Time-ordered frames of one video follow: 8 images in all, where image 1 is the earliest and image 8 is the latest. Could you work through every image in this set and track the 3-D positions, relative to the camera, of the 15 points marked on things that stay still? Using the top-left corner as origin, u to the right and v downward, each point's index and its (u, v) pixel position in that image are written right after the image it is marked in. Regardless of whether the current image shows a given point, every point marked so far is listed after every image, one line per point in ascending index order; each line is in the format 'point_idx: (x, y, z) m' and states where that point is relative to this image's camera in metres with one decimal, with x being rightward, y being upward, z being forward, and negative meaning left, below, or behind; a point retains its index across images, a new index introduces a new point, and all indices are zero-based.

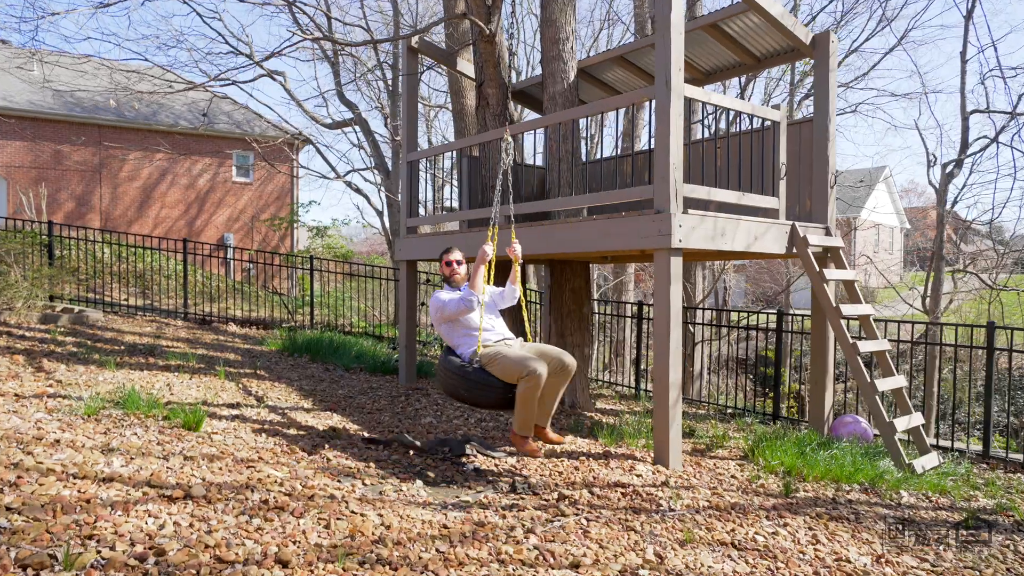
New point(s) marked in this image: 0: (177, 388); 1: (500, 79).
0: (-3.0, -0.9, +5.8) m
1: (-0.1, +2.5, +7.9) m
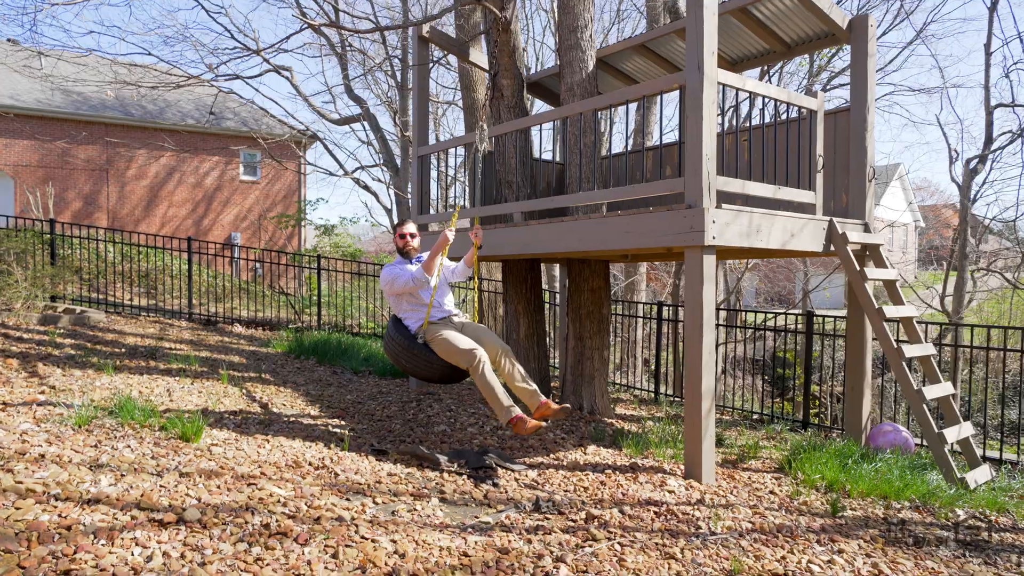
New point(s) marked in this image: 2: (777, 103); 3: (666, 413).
0: (-2.8, -0.9, +5.5) m
1: (0.0, +2.5, +7.5) m
2: (+2.1, +1.5, +5.3) m
3: (+1.8, -1.4, +7.5) m
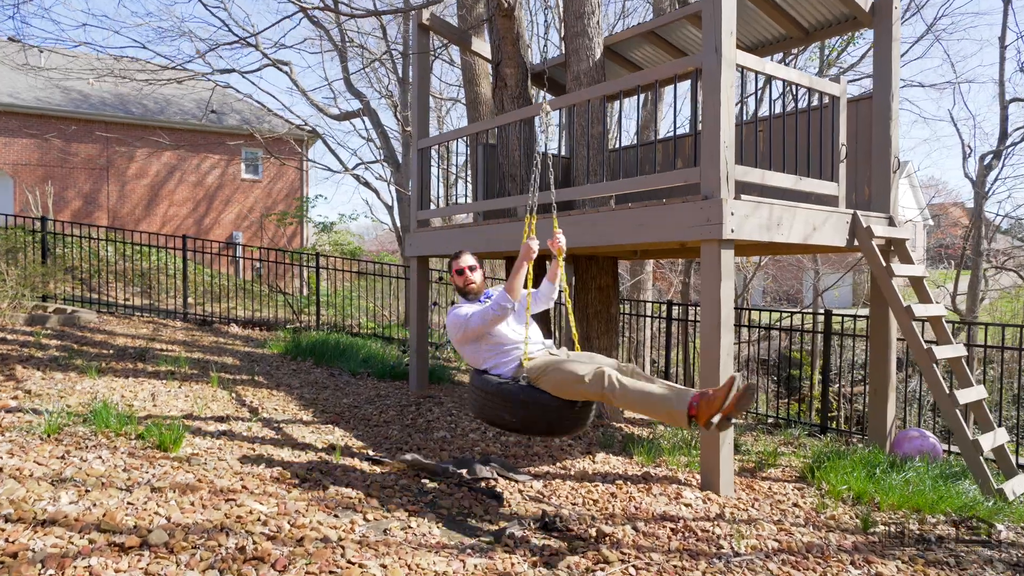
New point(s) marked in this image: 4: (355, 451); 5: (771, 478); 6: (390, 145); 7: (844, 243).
0: (-2.8, -0.9, +5.2) m
1: (+0.1, +2.5, +7.2) m
2: (+2.2, +1.5, +4.9) m
3: (+1.8, -1.4, +7.1) m
4: (-1.1, -1.1, +4.6) m
5: (+1.9, -1.4, +4.9) m
6: (-2.4, +2.9, +13.1) m
7: (+2.6, +0.4, +5.1) m
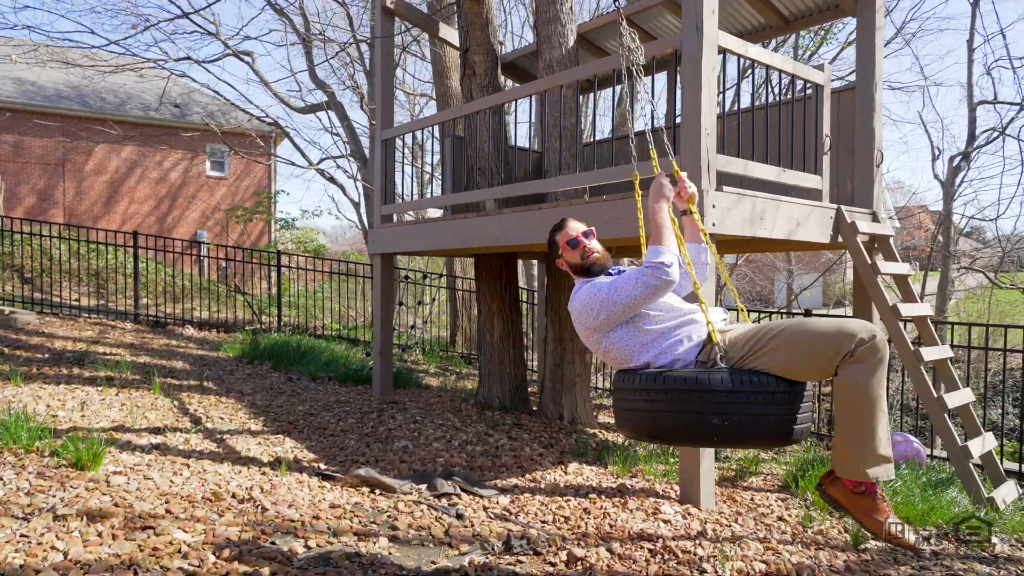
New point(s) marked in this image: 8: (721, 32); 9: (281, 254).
0: (-3.0, -0.9, +4.7) m
1: (-0.2, +2.6, +6.9) m
2: (+1.9, +1.5, +4.7) m
3: (+1.5, -1.4, +6.8) m
4: (-1.3, -1.1, +4.2) m
5: (+1.7, -1.4, +4.6) m
6: (-3.0, +2.9, +12.6) m
7: (+2.4, +0.4, +4.9) m
8: (+1.3, +1.7, +4.2) m
9: (-4.0, +0.6, +11.4) m
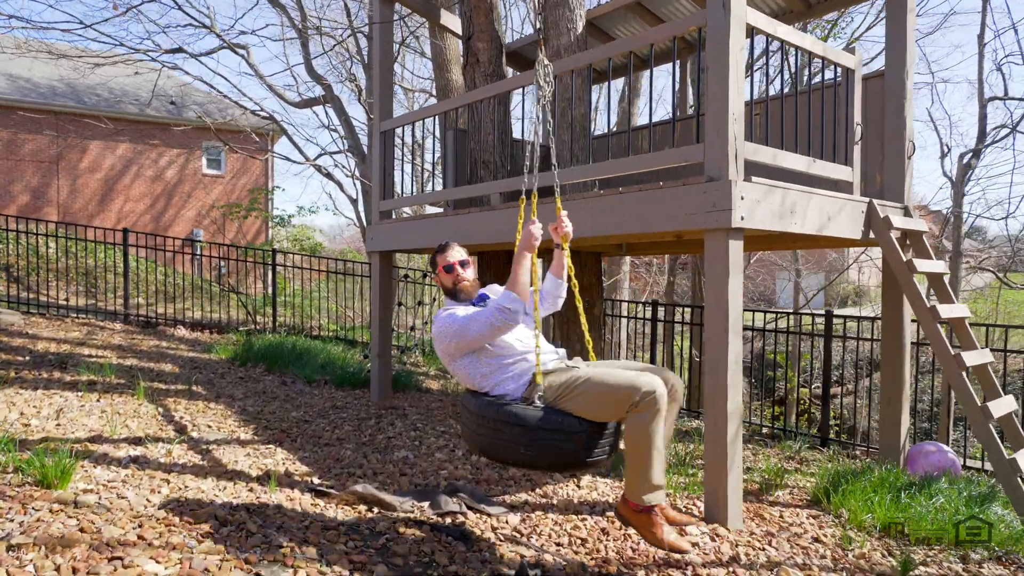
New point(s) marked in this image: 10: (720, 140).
0: (-3.0, -0.9, +4.4) m
1: (-0.2, +2.6, +6.5) m
2: (+2.0, +1.5, +4.3) m
3: (+1.5, -1.4, +6.5) m
4: (-1.3, -1.1, +3.9) m
5: (+1.8, -1.4, +4.3) m
6: (-2.9, +2.9, +12.3) m
7: (+2.4, +0.4, +4.5) m
8: (+1.4, +1.7, +3.9) m
9: (-4.0, +0.6, +11.1) m
10: (+1.2, +0.8, +3.7) m
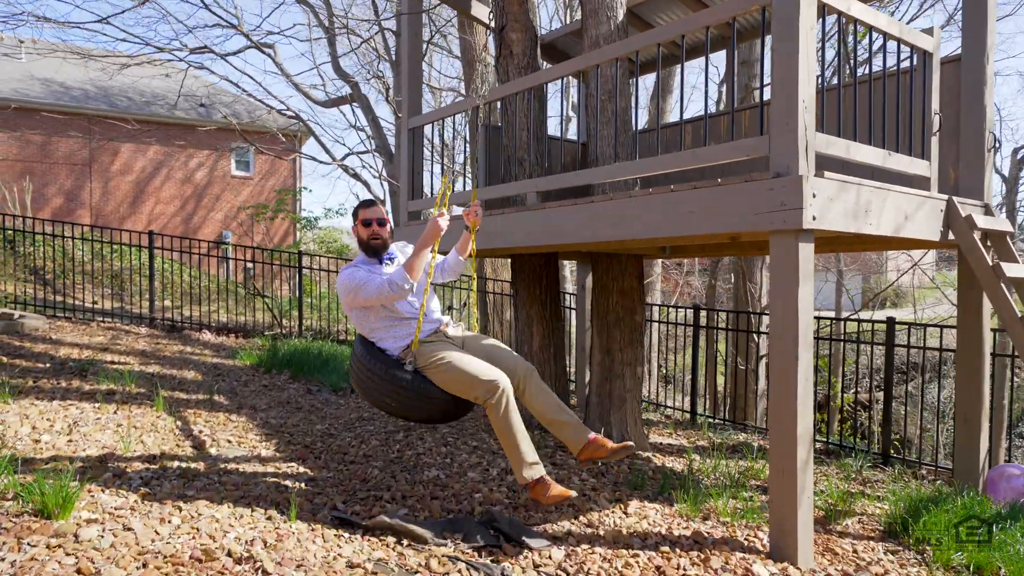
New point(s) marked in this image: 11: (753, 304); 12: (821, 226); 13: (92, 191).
0: (-2.7, -0.9, +4.1) m
1: (+0.1, +2.5, +6.2) m
2: (+2.2, +1.5, +3.9) m
3: (+1.9, -1.4, +6.1) m
4: (-1.0, -1.2, +3.5) m
5: (+2.0, -1.5, +3.8) m
6: (-2.4, +2.8, +12.0) m
7: (+2.7, +0.3, +4.1) m
8: (+1.6, +1.6, +3.5) m
9: (-3.5, +0.5, +10.9) m
10: (+1.4, +0.8, +3.3) m
11: (+3.4, -0.2, +9.2) m
12: (+1.6, +0.3, +3.3) m
13: (-11.4, +2.6, +17.7) m
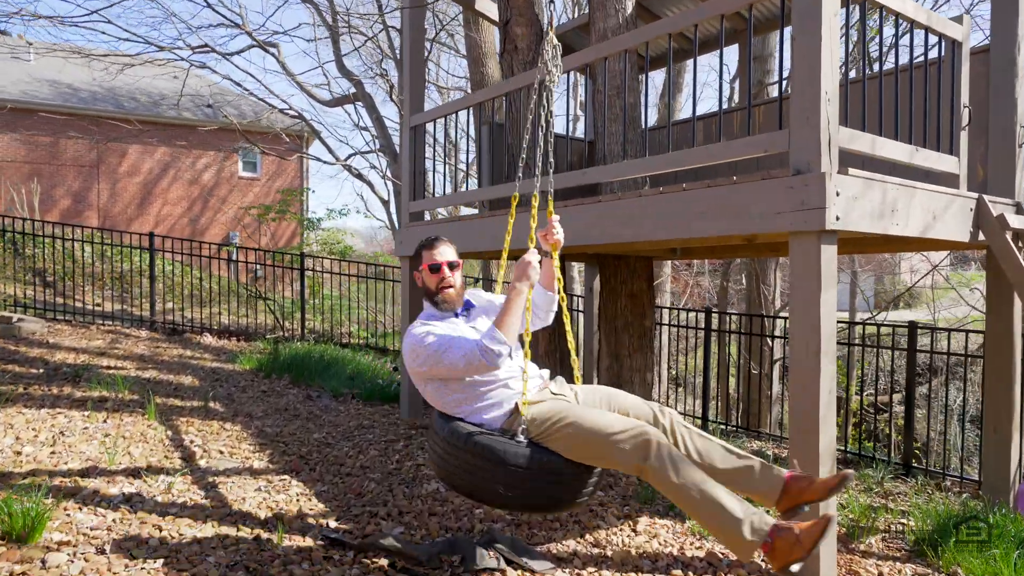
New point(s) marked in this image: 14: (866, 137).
0: (-2.7, -1.0, +4.0) m
1: (+0.2, +2.5, +6.0) m
2: (+2.2, +1.4, +3.7) m
3: (+1.9, -1.5, +5.9) m
4: (-1.0, -1.2, +3.4) m
5: (+2.0, -1.5, +3.6) m
6: (-2.3, +2.8, +11.8) m
7: (+2.7, +0.3, +3.8) m
8: (+1.6, +1.6, +3.3) m
9: (-3.4, +0.5, +10.7) m
10: (+1.4, +0.8, +3.1) m
11: (+3.5, -0.3, +9.0) m
12: (+1.6, +0.3, +3.1) m
13: (-11.2, +2.6, +17.6) m
14: (+1.8, +0.8, +3.3) m
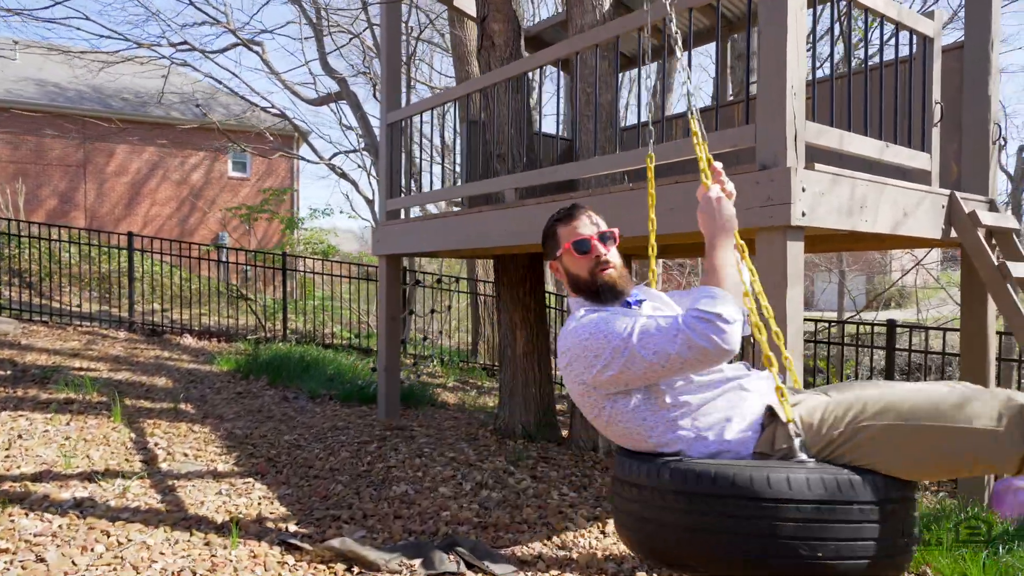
0: (-2.9, -1.0, +3.9) m
1: (0.0, +2.5, +5.9) m
2: (+2.0, +1.5, +3.6) m
3: (+1.7, -1.4, +5.8) m
4: (-1.2, -1.2, +3.3) m
5: (+1.8, -1.5, +3.6) m
6: (-2.5, +2.8, +11.8) m
7: (+2.5, +0.3, +3.8) m
8: (+1.5, +1.6, +3.2) m
9: (-3.6, +0.5, +10.6) m
10: (+1.2, +0.8, +3.1) m
11: (+3.3, -0.2, +8.9) m
12: (+1.4, +0.3, +3.1) m
13: (-11.5, +2.6, +17.5) m
14: (+1.6, +0.8, +3.3) m
